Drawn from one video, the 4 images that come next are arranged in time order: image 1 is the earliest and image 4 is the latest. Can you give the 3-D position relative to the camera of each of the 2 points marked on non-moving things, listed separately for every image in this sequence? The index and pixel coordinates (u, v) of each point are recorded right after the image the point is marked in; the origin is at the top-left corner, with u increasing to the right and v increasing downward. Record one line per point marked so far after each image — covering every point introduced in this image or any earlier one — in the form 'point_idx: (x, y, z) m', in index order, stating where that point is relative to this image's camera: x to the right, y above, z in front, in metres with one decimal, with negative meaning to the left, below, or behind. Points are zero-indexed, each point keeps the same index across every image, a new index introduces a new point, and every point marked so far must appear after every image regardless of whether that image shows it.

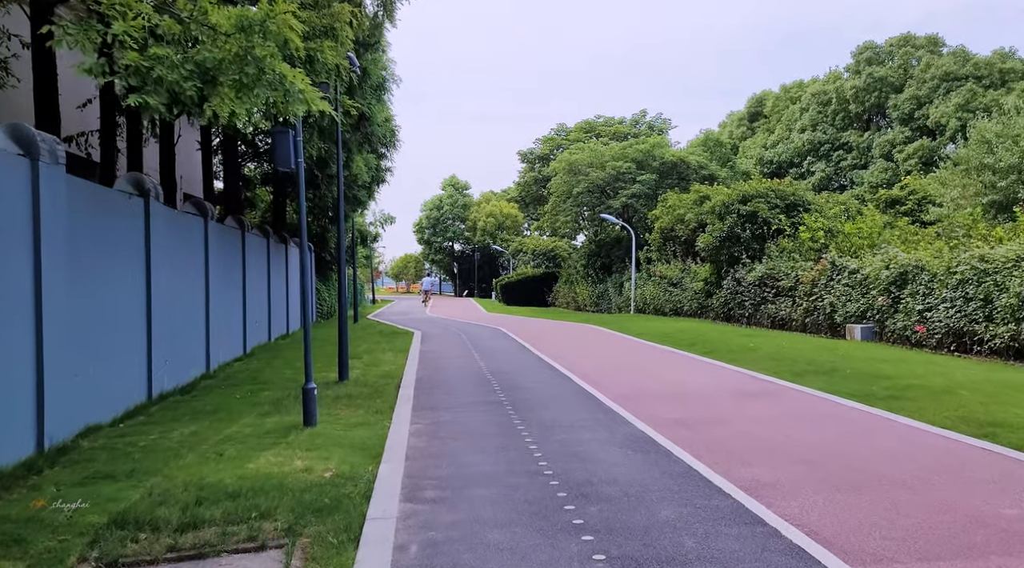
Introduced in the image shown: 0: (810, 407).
0: (+3.7, -1.5, +10.5) m
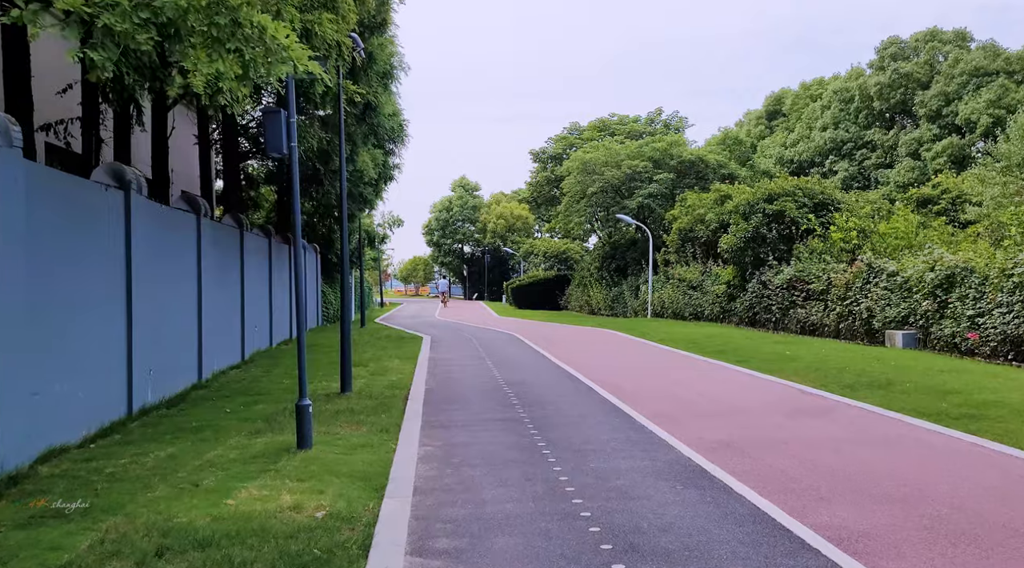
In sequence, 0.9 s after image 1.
0: (+3.9, -1.6, +9.2) m
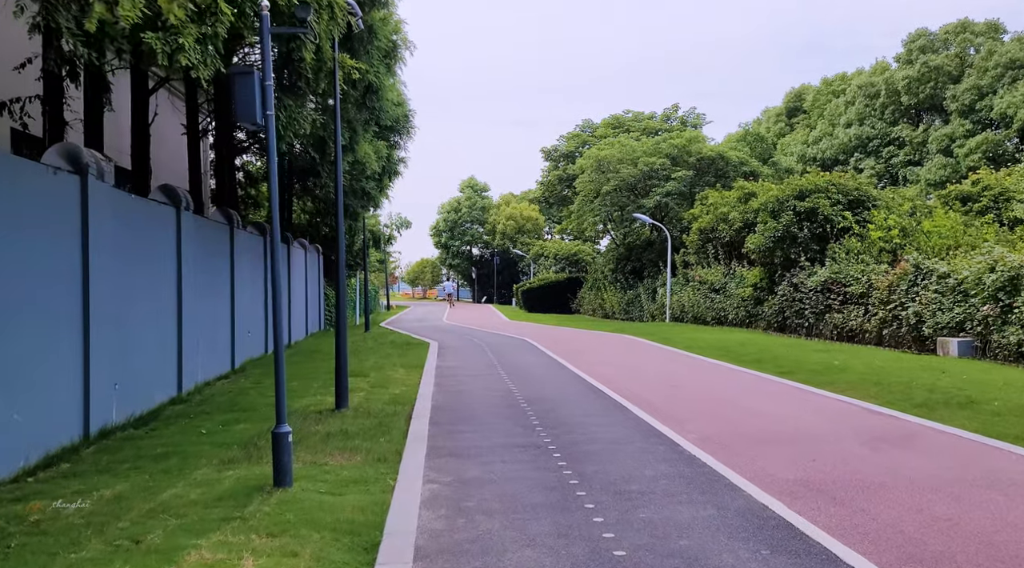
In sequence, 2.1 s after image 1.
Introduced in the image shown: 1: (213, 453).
0: (+4.2, -1.6, +7.5) m
1: (-3.2, -1.8, +9.0) m
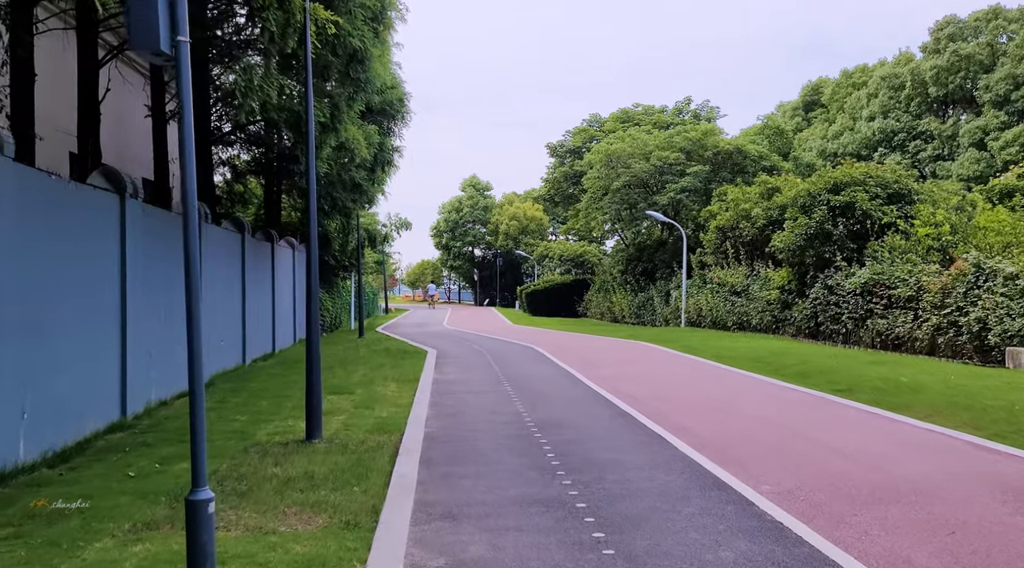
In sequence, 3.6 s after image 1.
0: (+4.3, -1.6, +5.2) m
1: (-3.1, -1.8, +6.8) m
